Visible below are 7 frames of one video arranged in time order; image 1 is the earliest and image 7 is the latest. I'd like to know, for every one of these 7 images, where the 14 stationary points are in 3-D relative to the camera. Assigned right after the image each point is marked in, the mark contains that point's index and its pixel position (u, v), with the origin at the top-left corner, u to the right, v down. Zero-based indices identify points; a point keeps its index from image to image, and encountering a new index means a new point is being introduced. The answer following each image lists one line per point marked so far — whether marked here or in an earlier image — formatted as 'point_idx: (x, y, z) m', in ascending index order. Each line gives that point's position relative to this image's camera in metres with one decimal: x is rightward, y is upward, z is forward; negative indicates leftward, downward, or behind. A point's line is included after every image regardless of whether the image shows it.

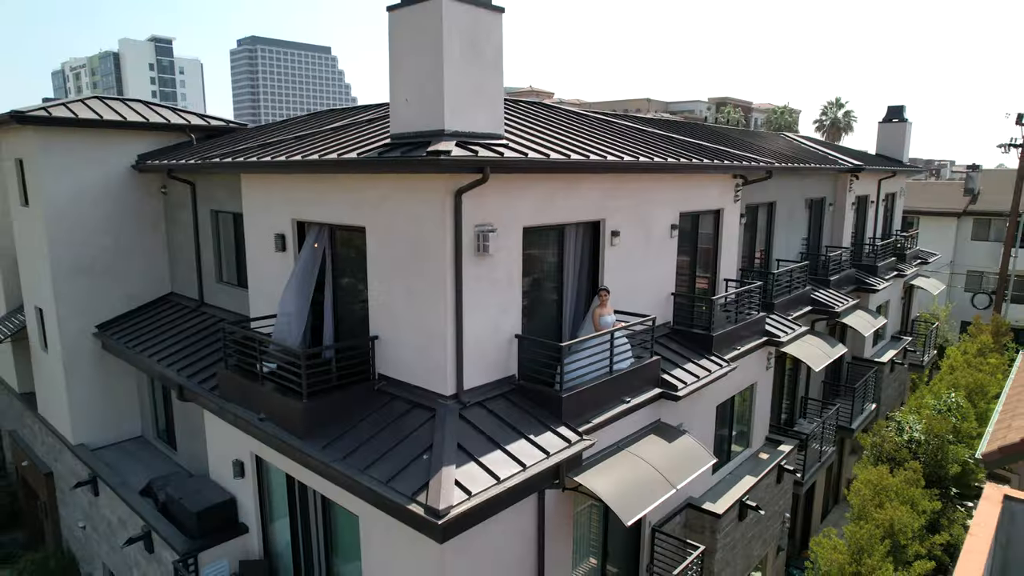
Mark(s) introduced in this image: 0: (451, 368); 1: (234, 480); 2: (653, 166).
0: (-0.8, -1.1, +8.5) m
1: (-4.9, -3.4, +10.9) m
2: (+2.4, +2.1, +10.3) m
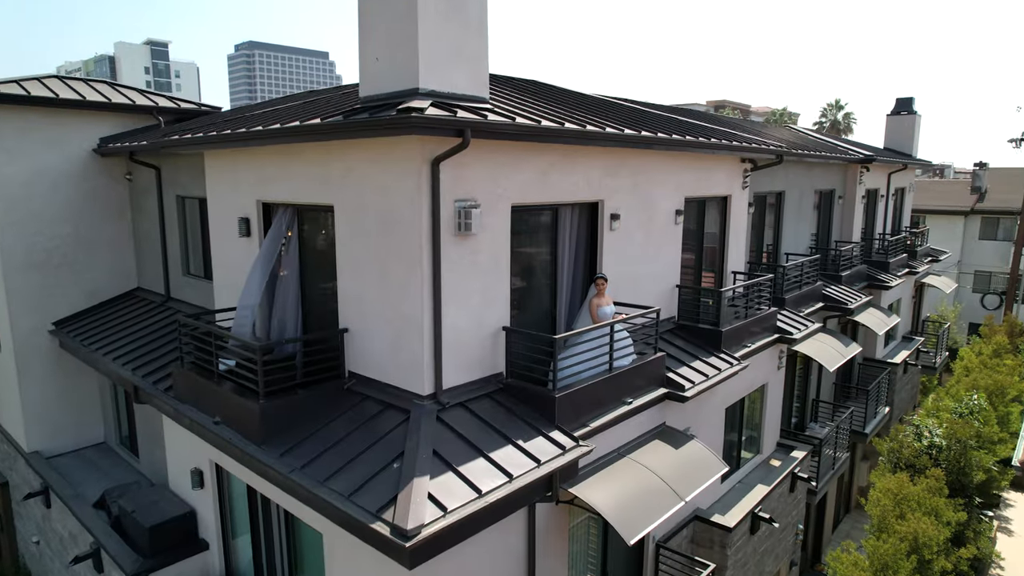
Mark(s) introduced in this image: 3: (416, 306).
0: (-1.0, -0.9, +7.4) m
1: (-5.1, -3.2, +9.8) m
2: (+2.2, +2.2, +9.3) m
3: (-1.1, -0.2, +7.3) m
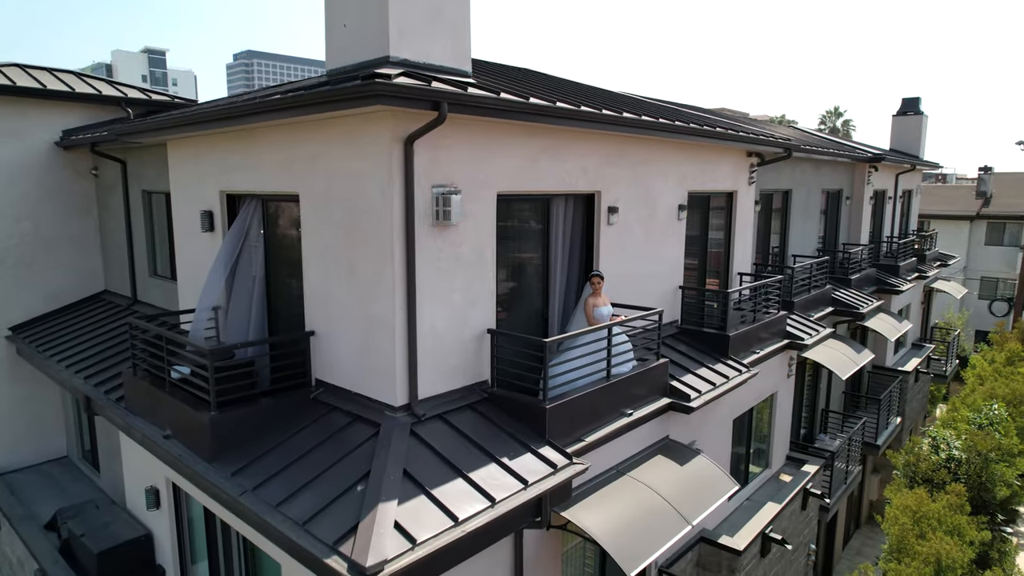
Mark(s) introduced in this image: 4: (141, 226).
0: (-1.2, -0.9, +6.5) m
1: (-5.3, -3.2, +8.9) m
2: (+2.0, +2.2, +8.5) m
3: (-1.3, -0.2, +6.4) m
4: (-6.9, +1.1, +11.5) m
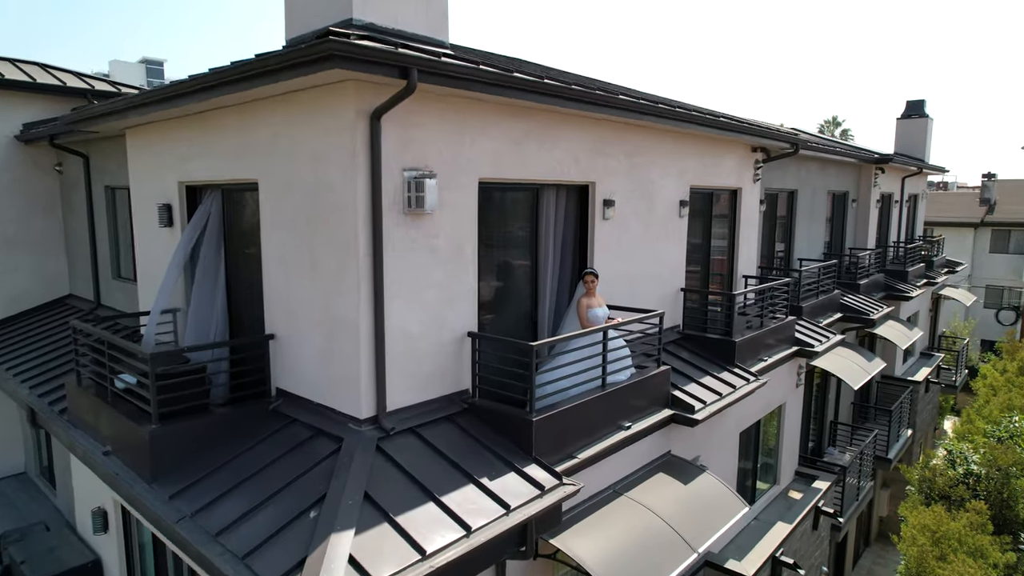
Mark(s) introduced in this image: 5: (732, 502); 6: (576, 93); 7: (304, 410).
0: (-1.3, -0.8, +5.8) m
1: (-5.4, -3.3, +8.0) m
2: (+1.9, +2.2, +7.8) m
3: (-1.5, -0.1, +5.7) m
4: (-7.1, +1.1, +10.7) m
5: (+2.6, -2.6, +7.4) m
6: (+0.7, +2.1, +6.5) m
7: (-2.2, -1.3, +6.4) m
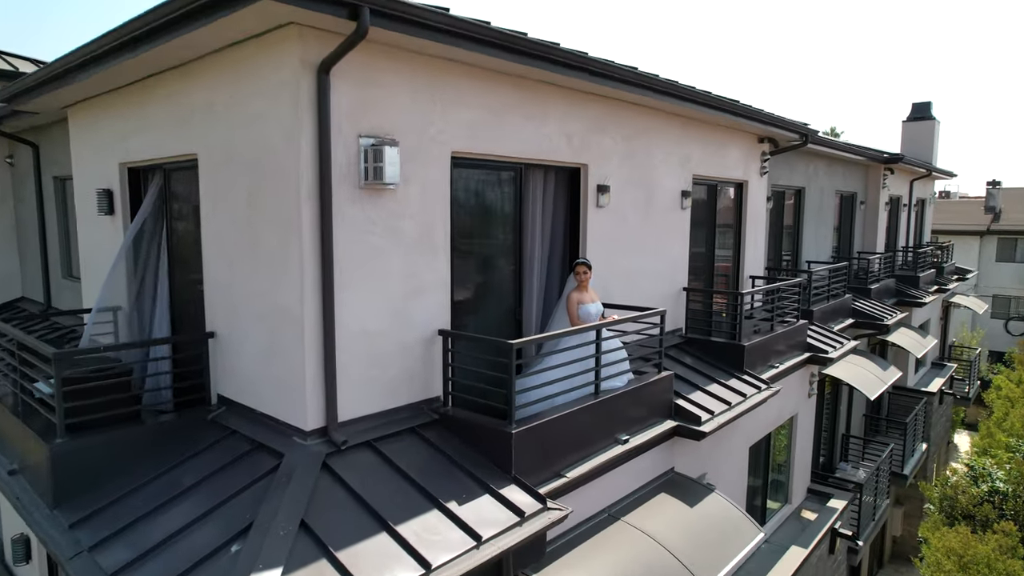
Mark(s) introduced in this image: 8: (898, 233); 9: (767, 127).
0: (-1.5, -0.7, +4.9) m
1: (-5.6, -3.2, +7.1) m
2: (+1.6, +2.3, +7.0) m
3: (-1.7, 0.0, +4.8) m
4: (-7.3, +1.1, +9.9) m
5: (+2.4, -2.5, +6.4) m
6: (+0.5, +2.1, +5.7) m
7: (-2.4, -1.2, +5.4) m
8: (+12.4, +1.7, +19.7) m
9: (+4.1, +2.6, +9.8) m
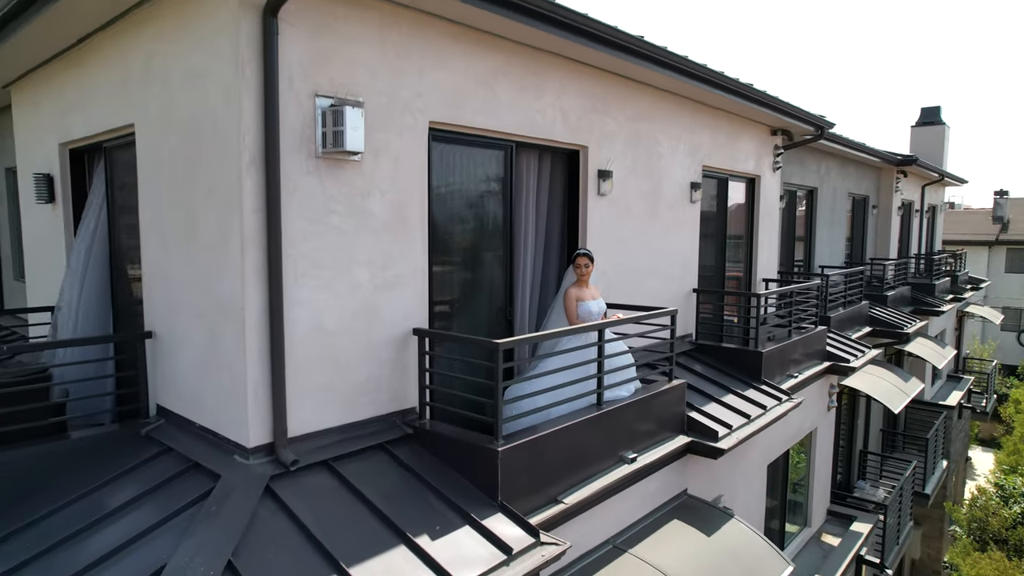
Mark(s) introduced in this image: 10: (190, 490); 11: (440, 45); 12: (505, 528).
0: (-1.6, -0.7, +4.0) m
1: (-5.7, -3.2, +6.2) m
2: (+1.6, +2.3, +6.2) m
3: (-1.8, 0.0, +3.9) m
4: (-7.4, +1.1, +9.1) m
5: (+2.3, -2.5, +5.6) m
6: (+0.4, +2.2, +4.9) m
7: (-2.4, -1.1, +4.6) m
8: (+12.3, +1.5, +18.9) m
9: (+4.0, +2.5, +9.1) m
10: (-2.1, -1.3, +4.0) m
11: (-0.6, +1.9, +4.8) m
12: (0.0, -1.6, +4.0) m
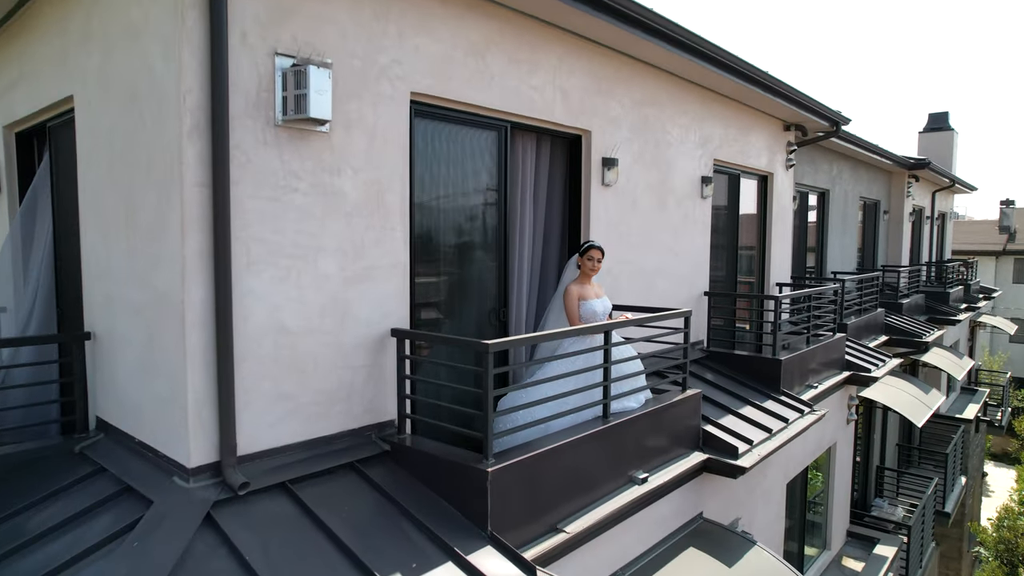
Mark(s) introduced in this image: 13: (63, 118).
0: (-1.7, -0.6, +3.4) m
1: (-5.8, -3.2, +5.5) m
2: (+1.5, +2.3, +5.6) m
3: (-1.8, +0.1, +3.3) m
4: (-7.5, +1.0, +8.5) m
5: (+2.3, -2.4, +4.9) m
6: (+0.3, +2.2, +4.3) m
7: (-2.5, -1.1, +3.9) m
8: (+12.2, +1.2, +18.4) m
9: (+4.0, +2.5, +8.5) m
10: (-2.1, -1.2, +3.3) m
11: (-0.6, +1.9, +4.2) m
12: (-0.1, -1.5, +3.3) m
13: (-3.4, +1.3, +4.8) m
